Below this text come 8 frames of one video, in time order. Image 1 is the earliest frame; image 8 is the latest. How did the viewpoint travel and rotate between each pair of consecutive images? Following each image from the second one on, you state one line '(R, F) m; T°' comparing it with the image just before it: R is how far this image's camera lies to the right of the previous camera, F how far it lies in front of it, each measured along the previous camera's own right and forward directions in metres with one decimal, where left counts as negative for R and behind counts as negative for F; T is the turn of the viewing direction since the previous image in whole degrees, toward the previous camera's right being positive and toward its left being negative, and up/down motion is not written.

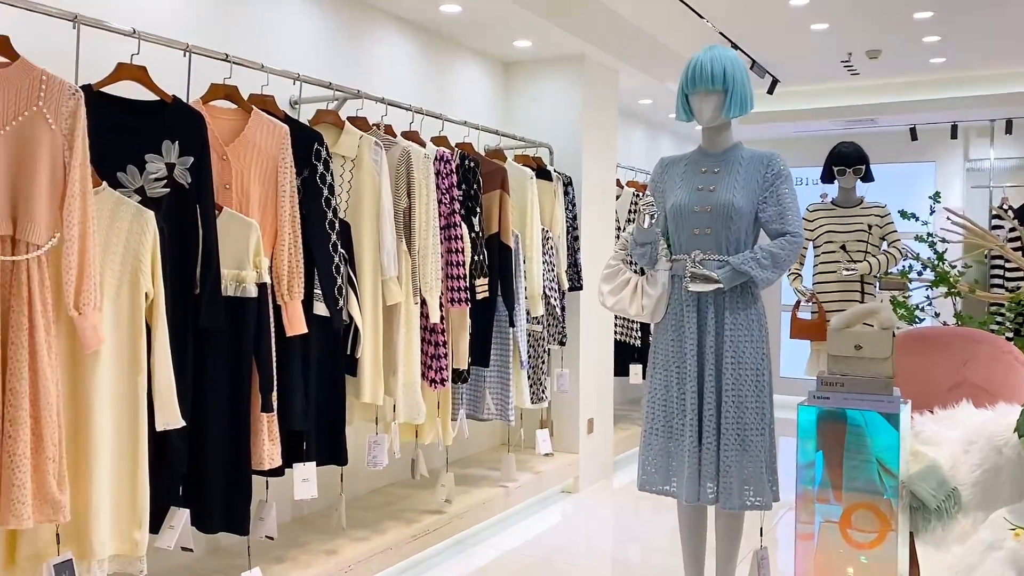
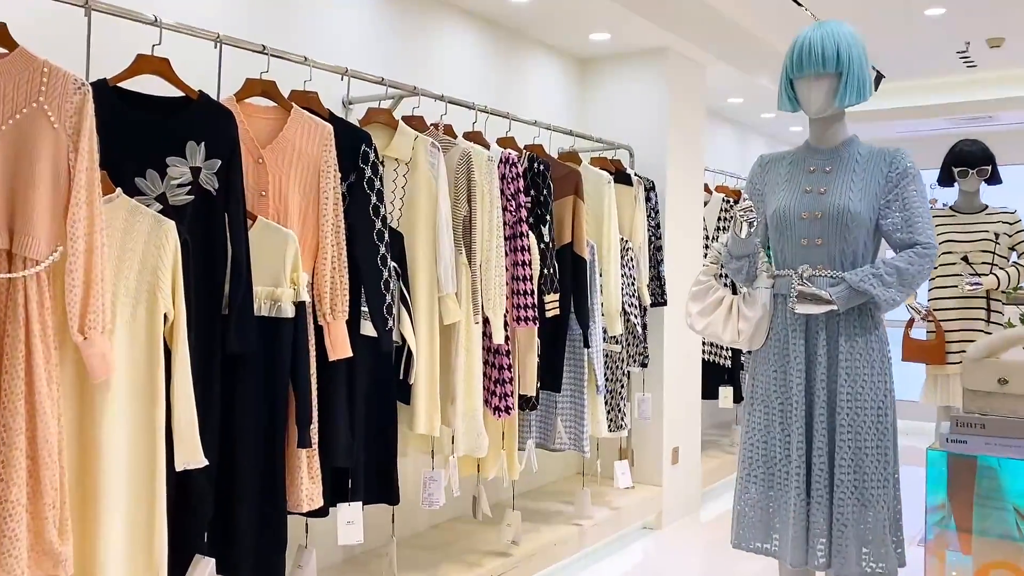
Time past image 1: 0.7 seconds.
(0.0, +0.3) m; -5°
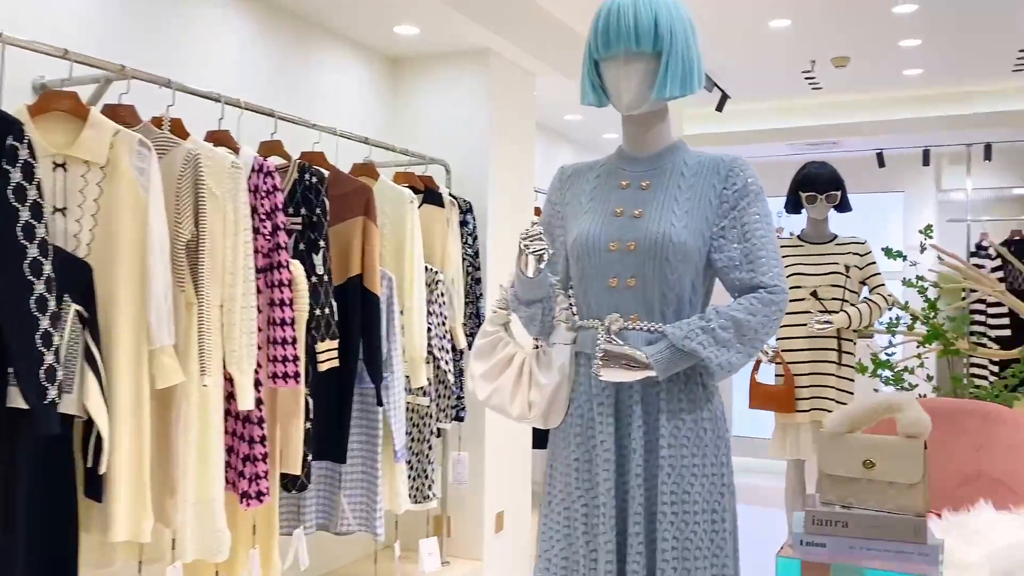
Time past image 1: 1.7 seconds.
(+0.3, +0.5) m; +9°
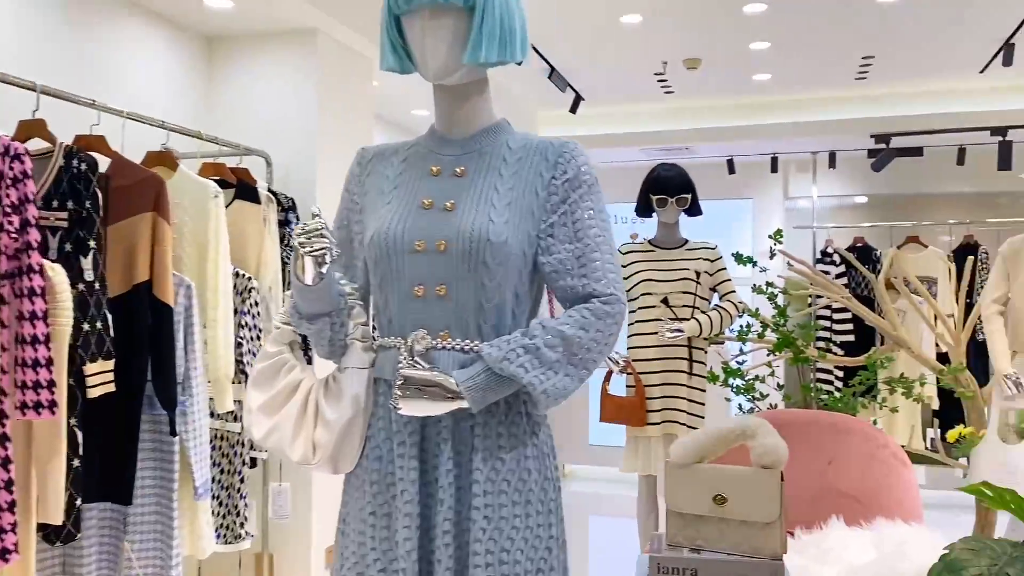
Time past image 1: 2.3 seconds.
(+0.1, +0.3) m; +9°
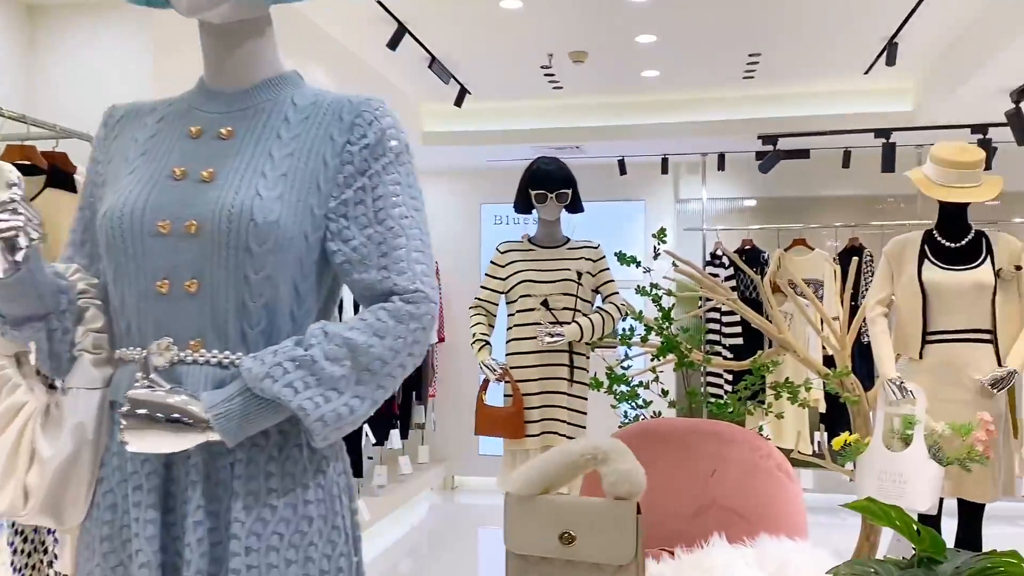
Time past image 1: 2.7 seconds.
(+0.1, +0.2) m; +6°
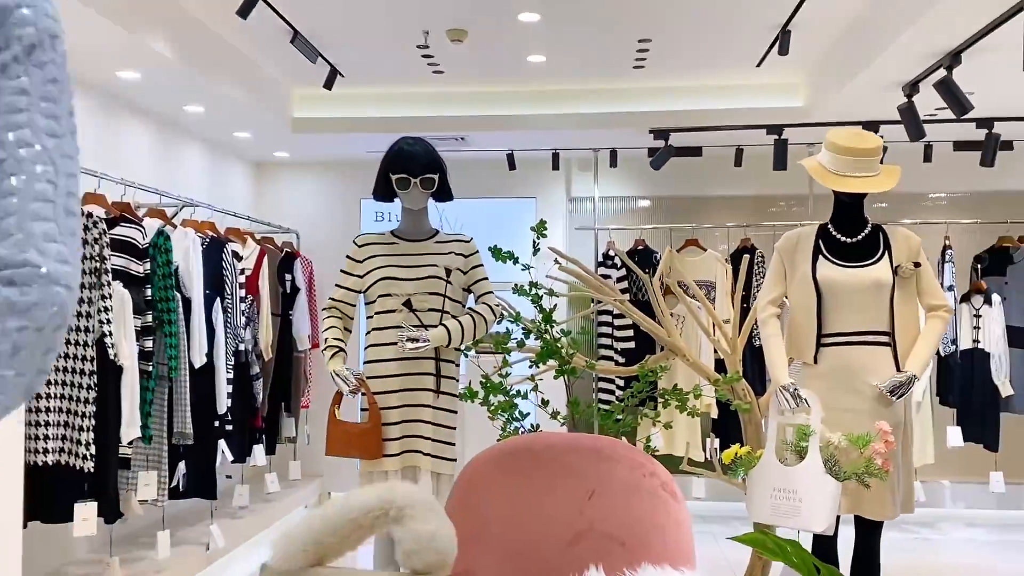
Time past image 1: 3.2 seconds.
(+0.1, +0.3) m; +6°
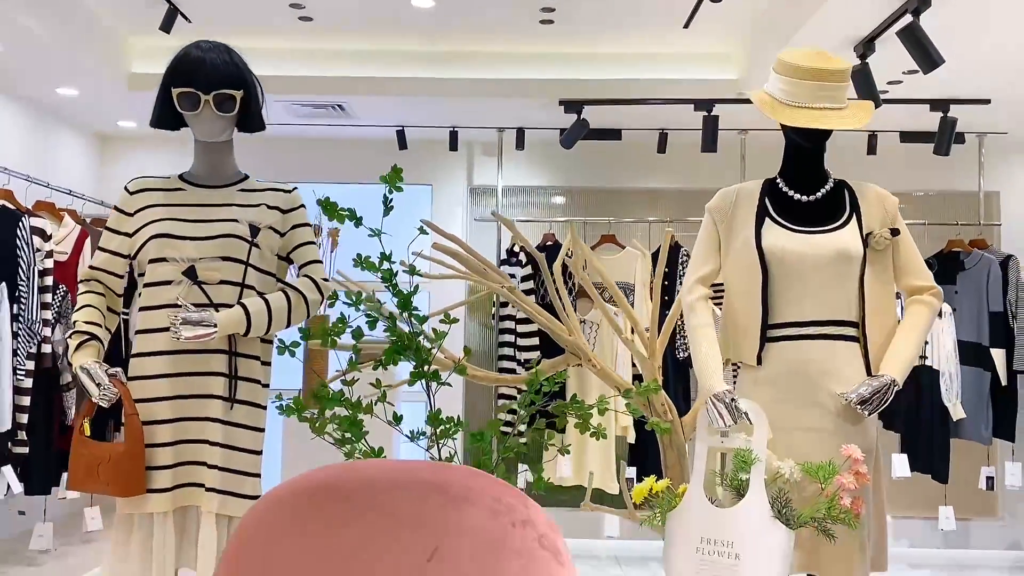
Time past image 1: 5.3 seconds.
(+0.2, +0.7) m; +5°
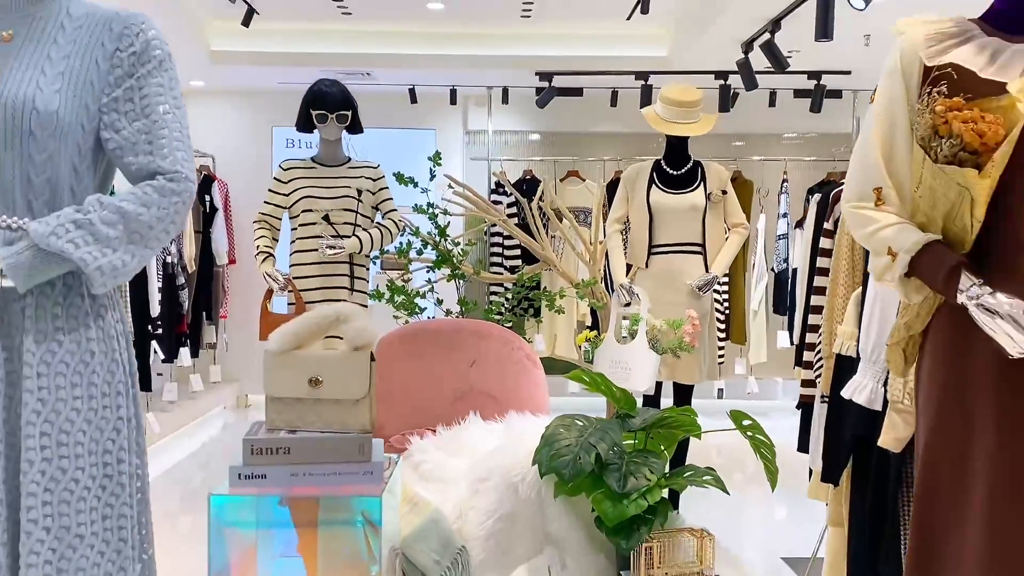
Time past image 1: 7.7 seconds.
(-0.1, -1.3) m; +2°
